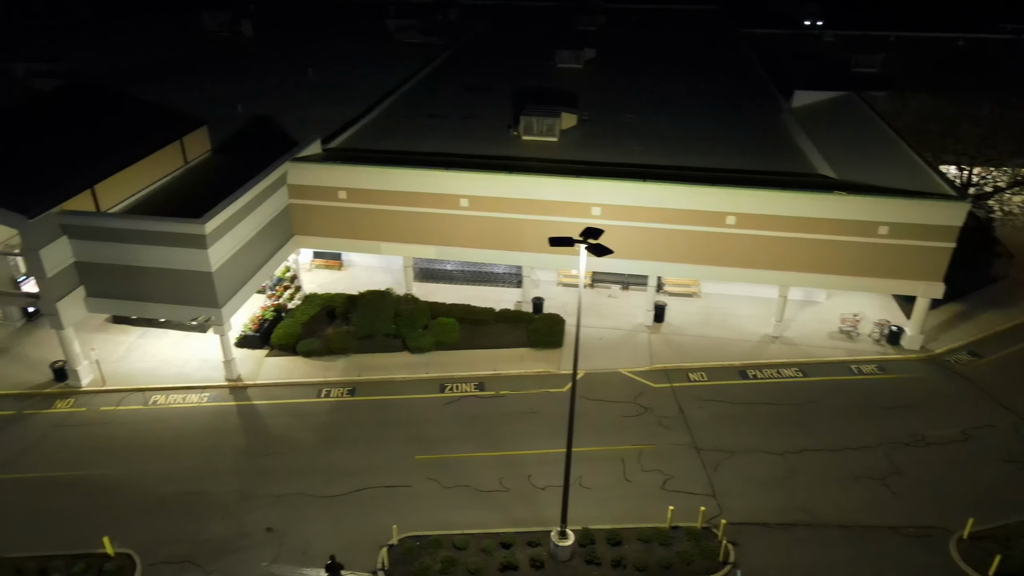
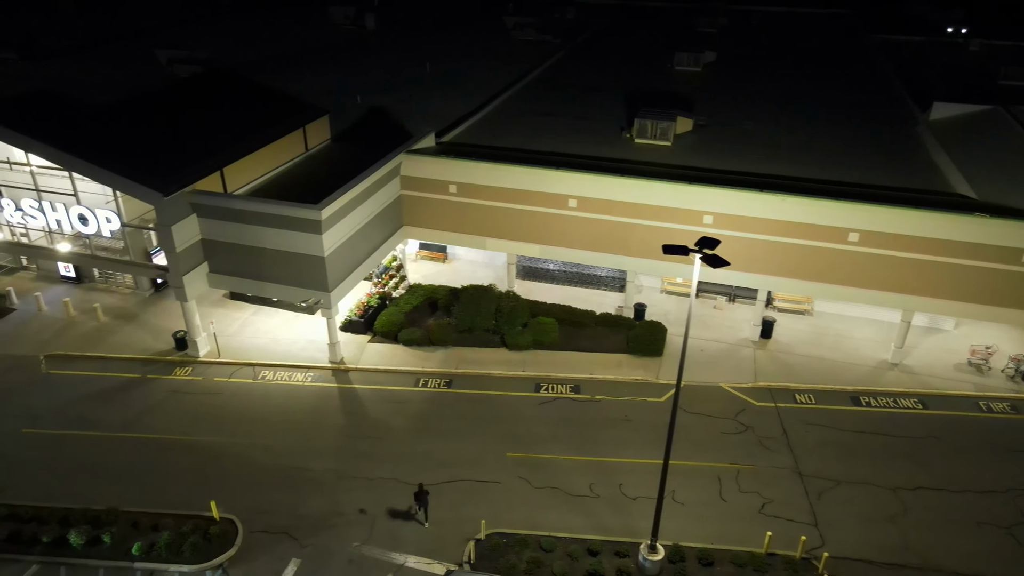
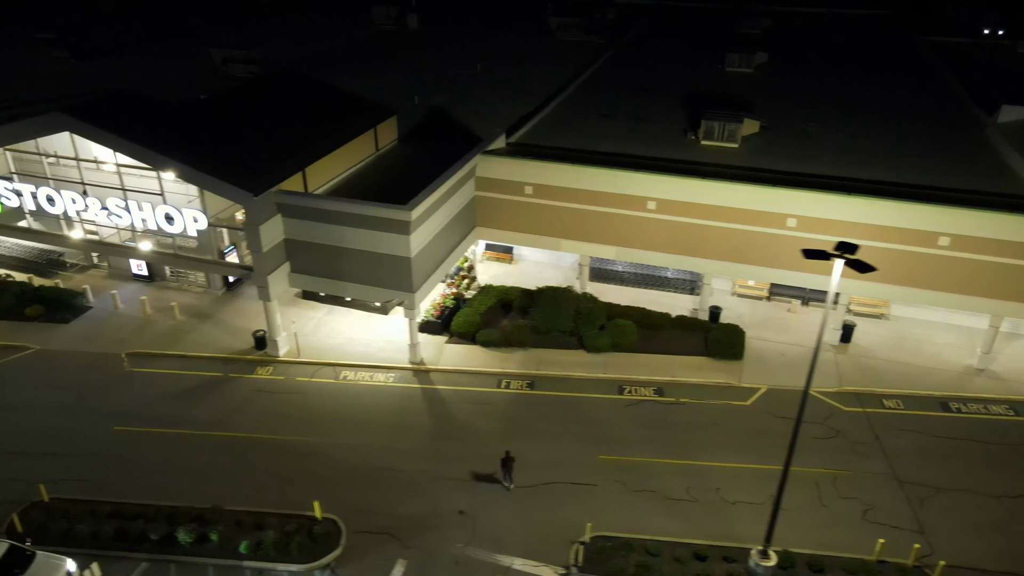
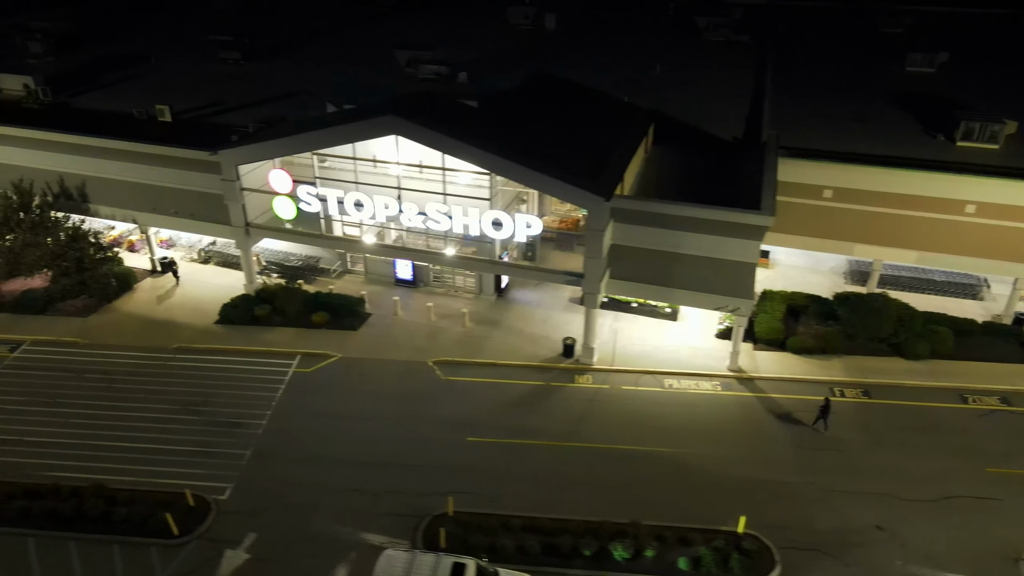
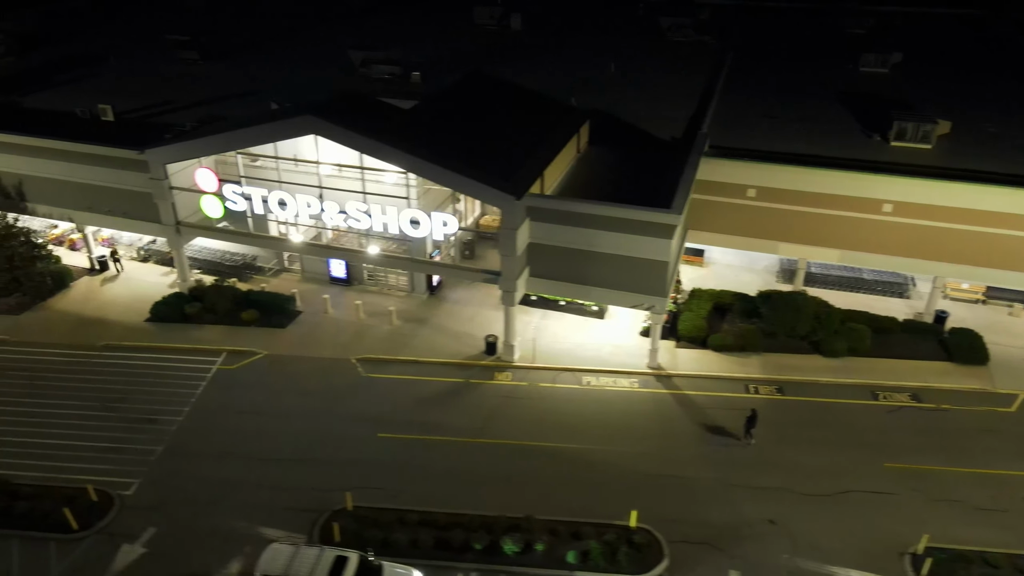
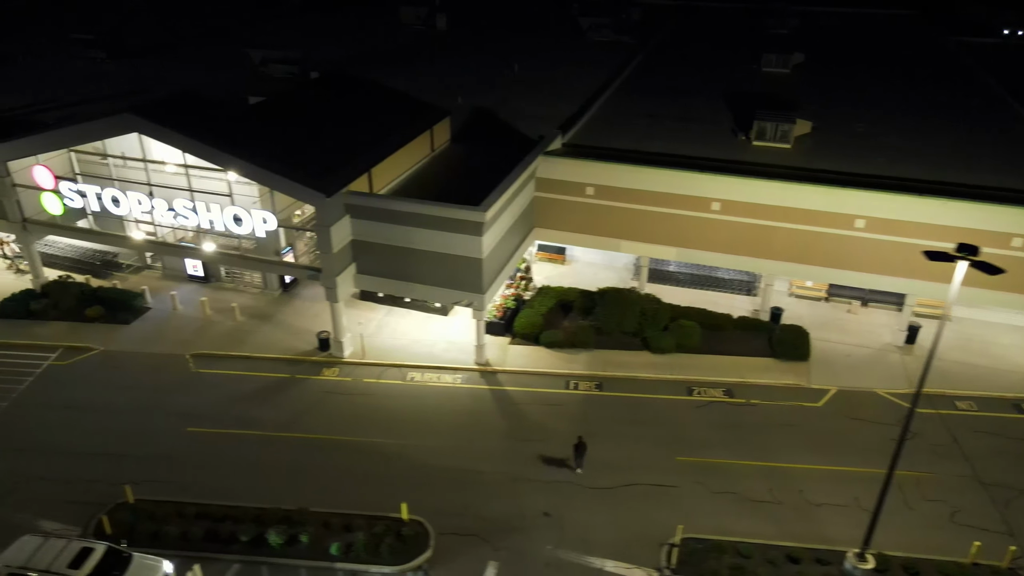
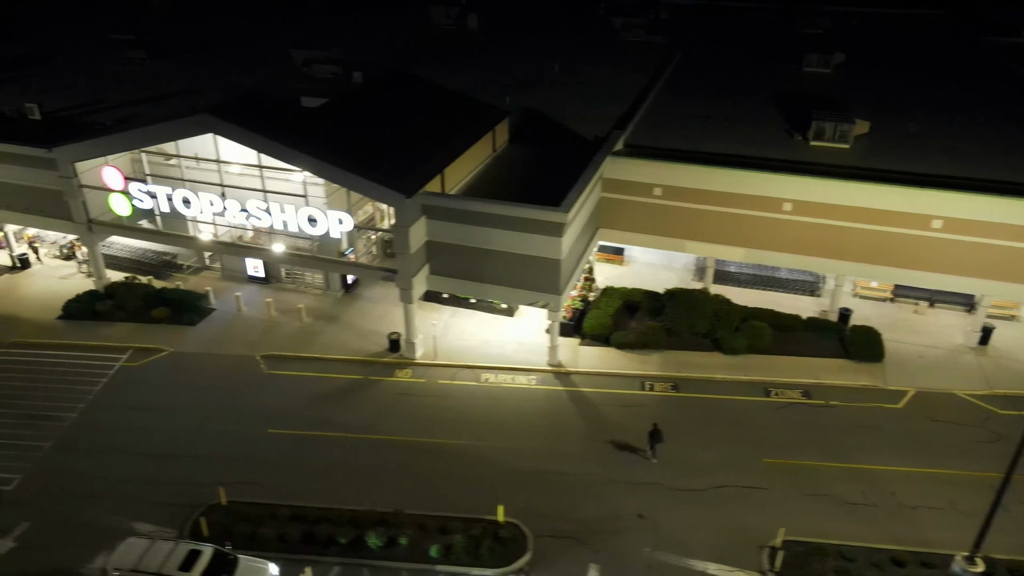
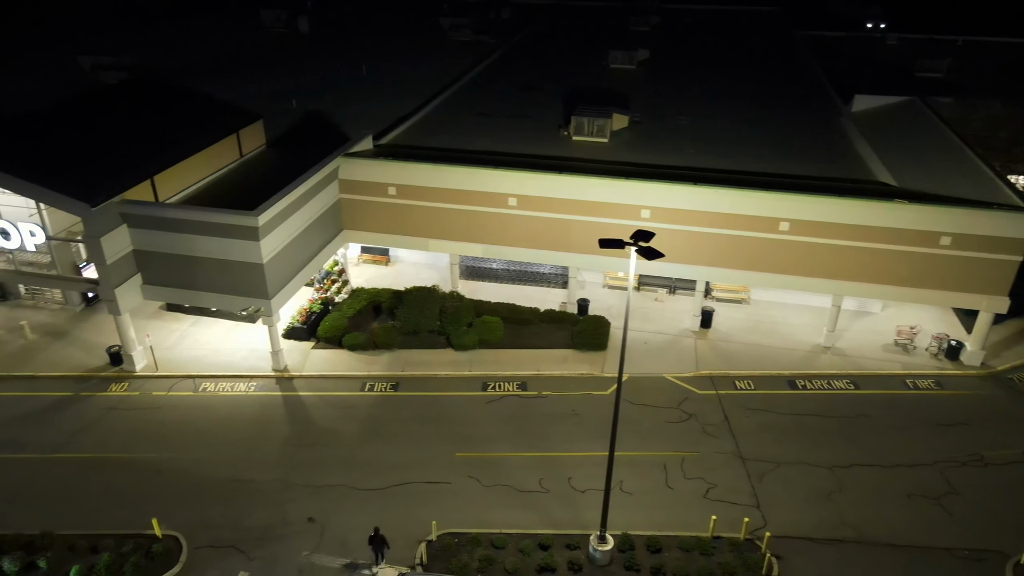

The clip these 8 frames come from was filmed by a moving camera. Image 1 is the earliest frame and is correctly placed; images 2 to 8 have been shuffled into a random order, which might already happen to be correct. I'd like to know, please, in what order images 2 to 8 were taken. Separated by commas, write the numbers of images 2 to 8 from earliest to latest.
8, 2, 3, 6, 7, 5, 4
